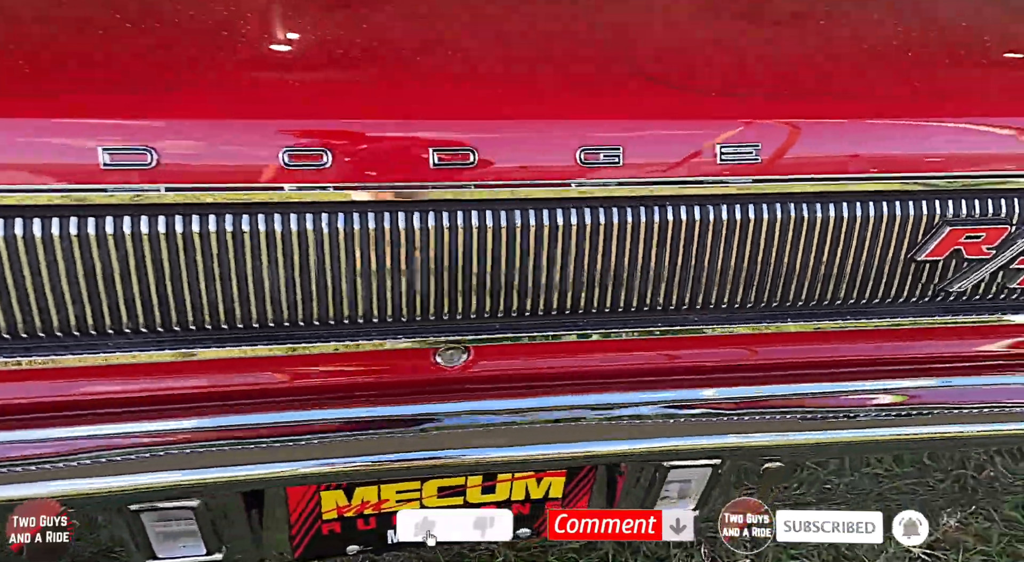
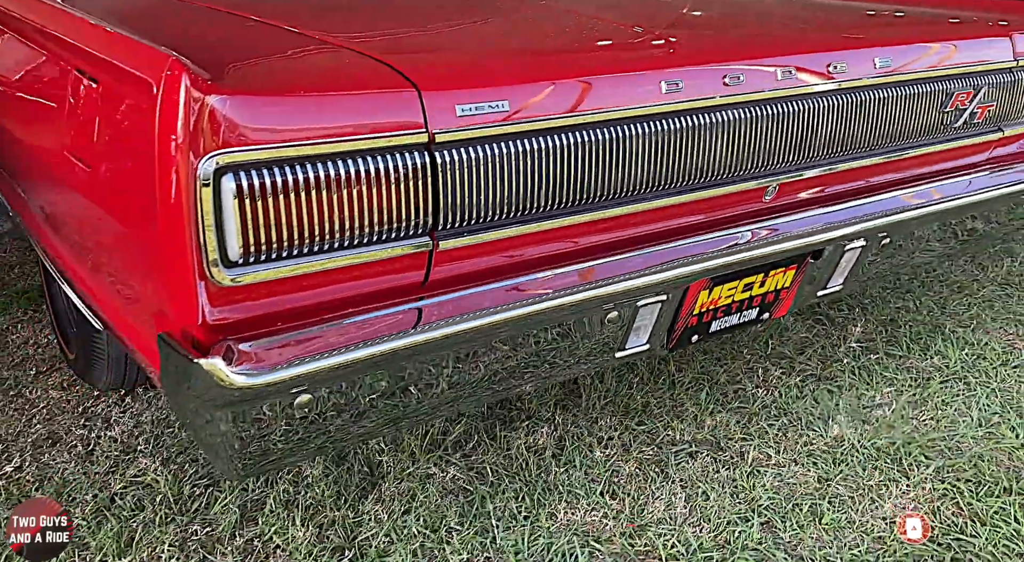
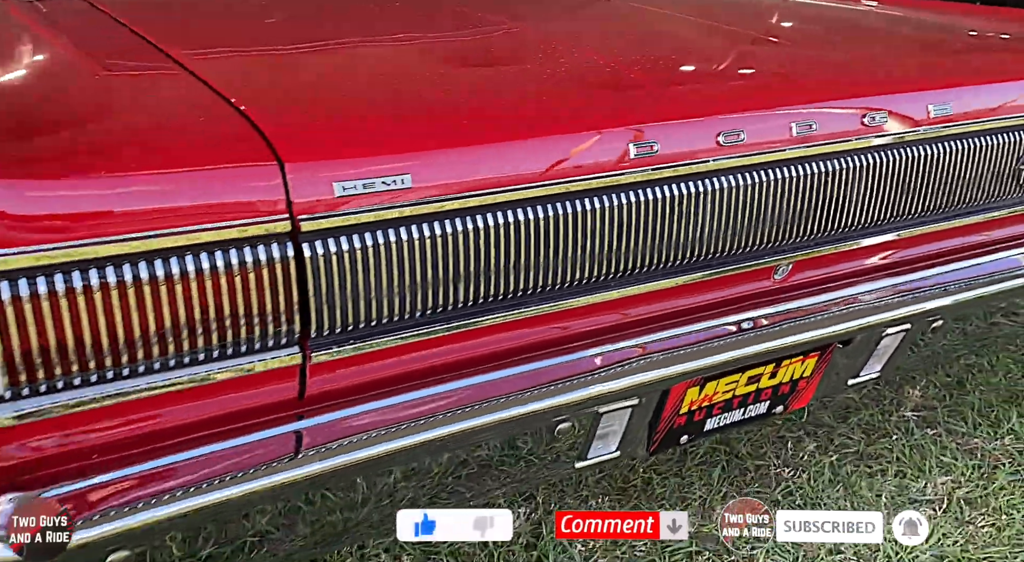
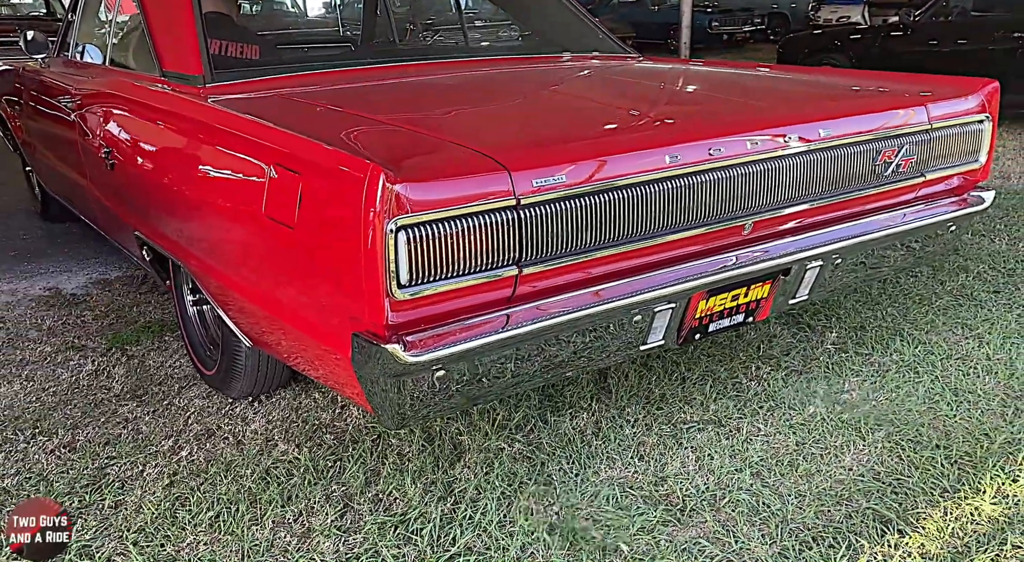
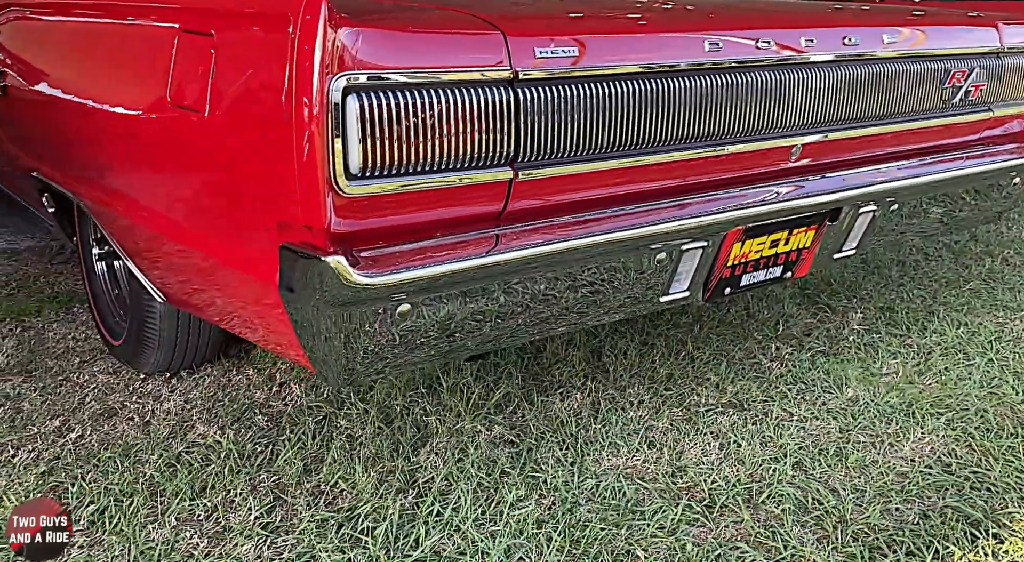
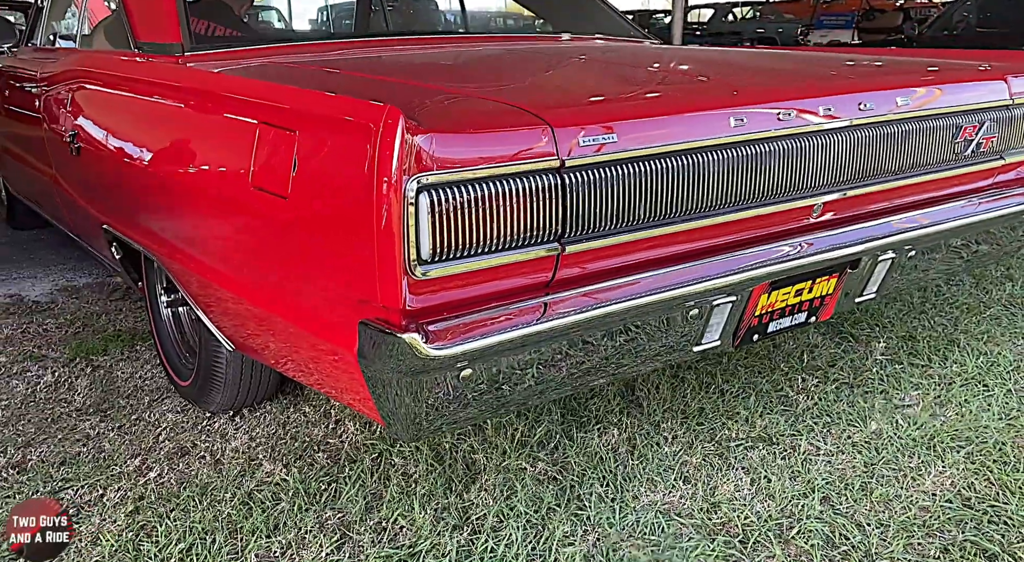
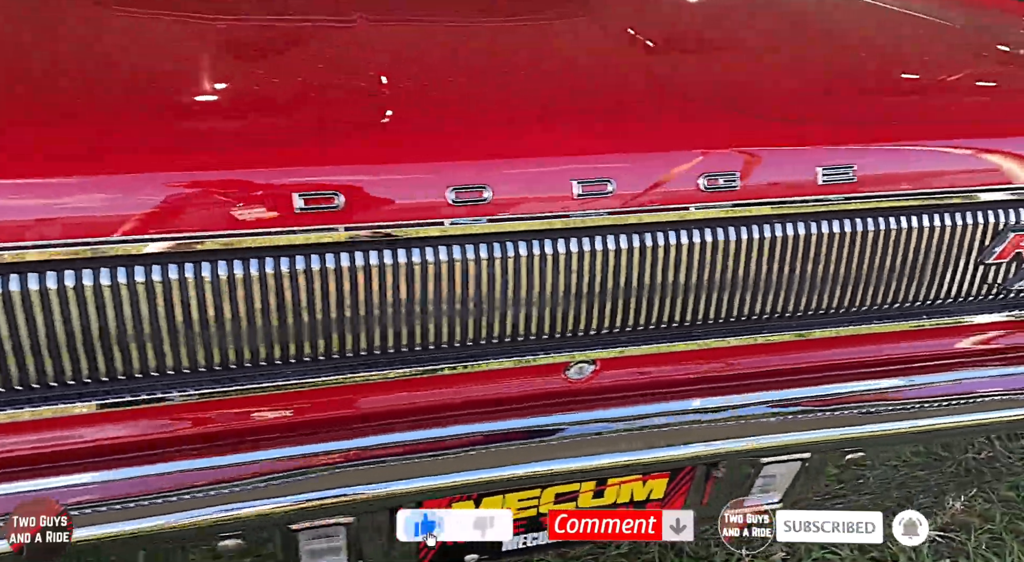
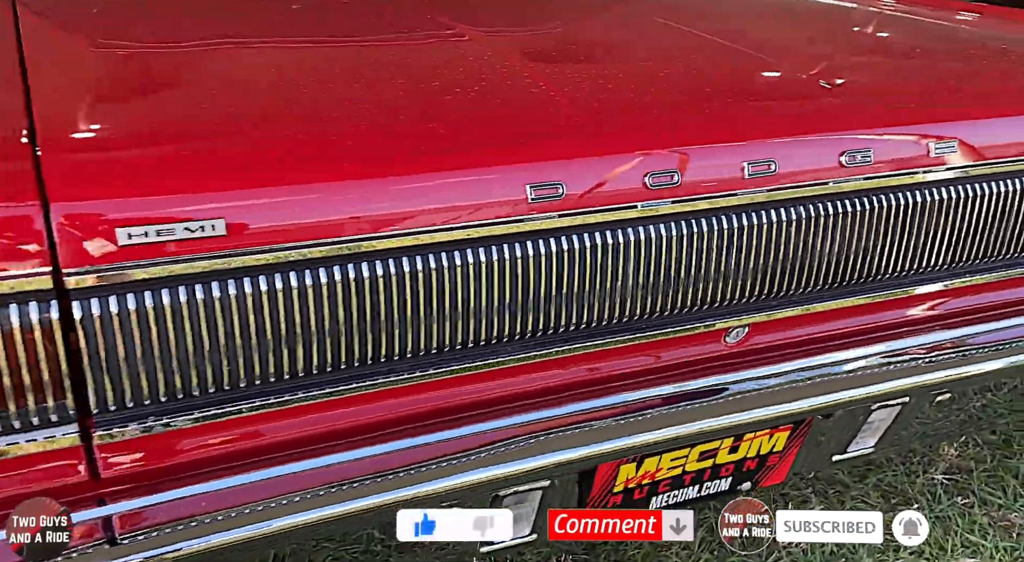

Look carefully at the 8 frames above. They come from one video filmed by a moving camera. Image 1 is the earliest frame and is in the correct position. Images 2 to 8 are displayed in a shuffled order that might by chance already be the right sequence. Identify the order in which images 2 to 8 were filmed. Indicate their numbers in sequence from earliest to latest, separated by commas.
7, 8, 3, 2, 5, 6, 4
